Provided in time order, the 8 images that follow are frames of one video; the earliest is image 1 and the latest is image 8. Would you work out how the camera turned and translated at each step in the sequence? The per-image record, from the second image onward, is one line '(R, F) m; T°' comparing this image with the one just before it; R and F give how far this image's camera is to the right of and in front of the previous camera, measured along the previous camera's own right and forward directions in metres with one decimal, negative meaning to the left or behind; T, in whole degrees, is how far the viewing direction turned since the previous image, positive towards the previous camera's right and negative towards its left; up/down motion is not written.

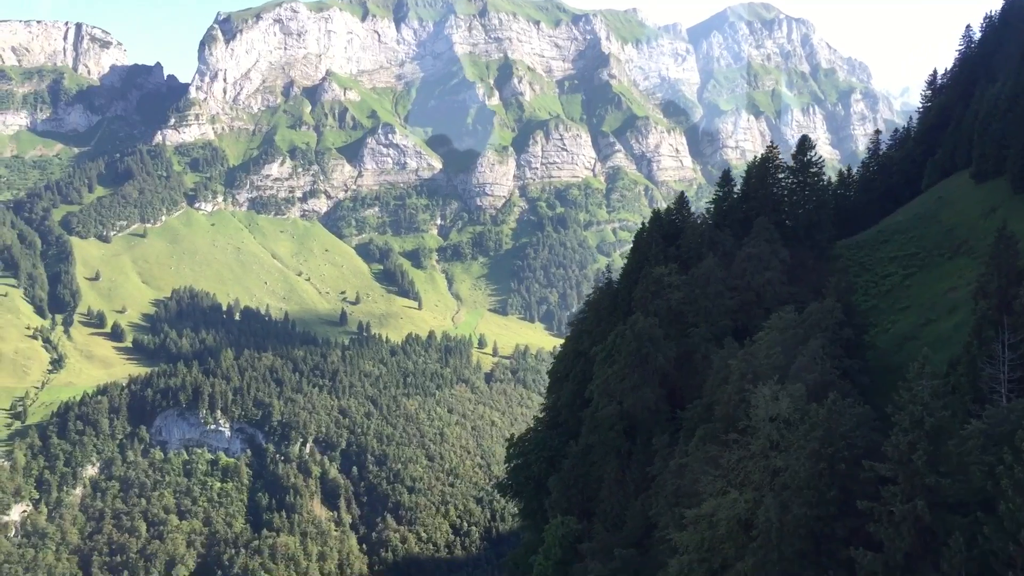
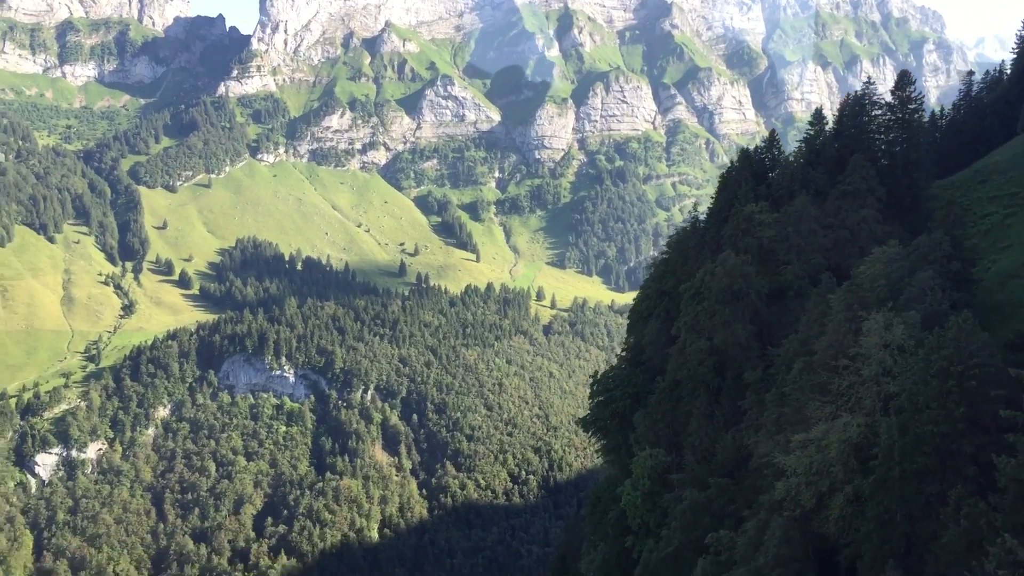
(-1.8, -0.5) m; -3°
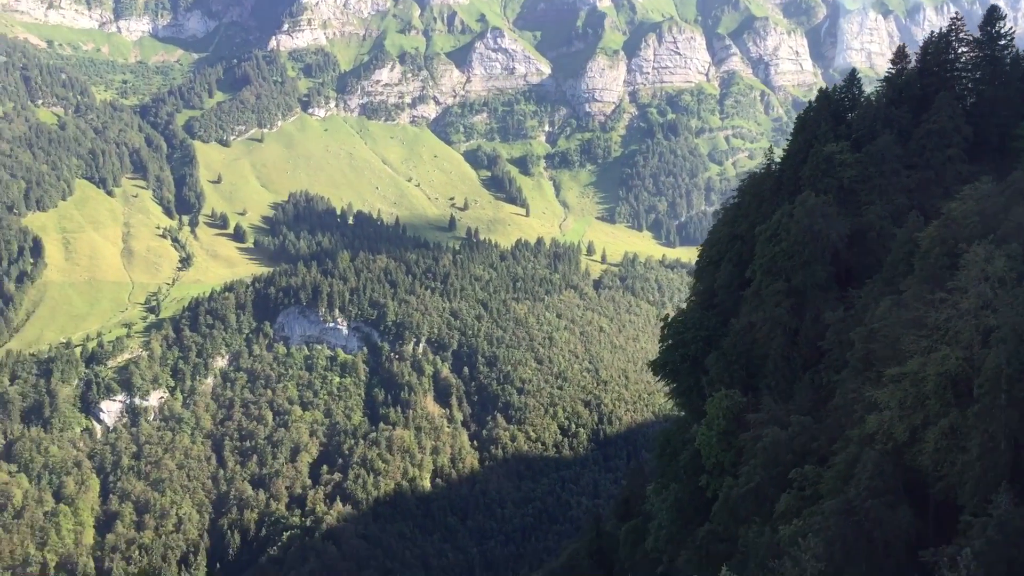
(-1.4, -0.2) m; -3°
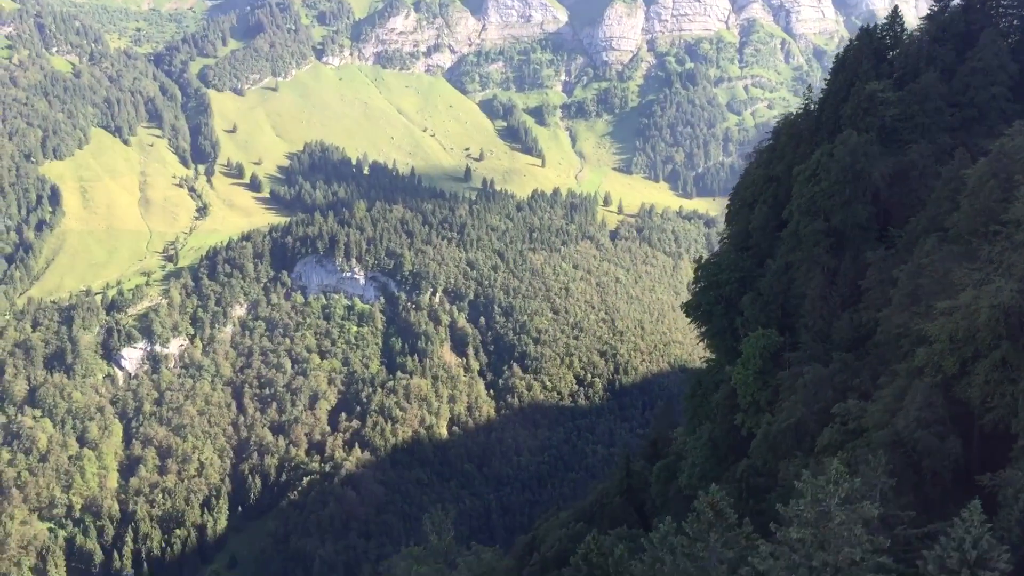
(-1.2, -0.1) m; -1°
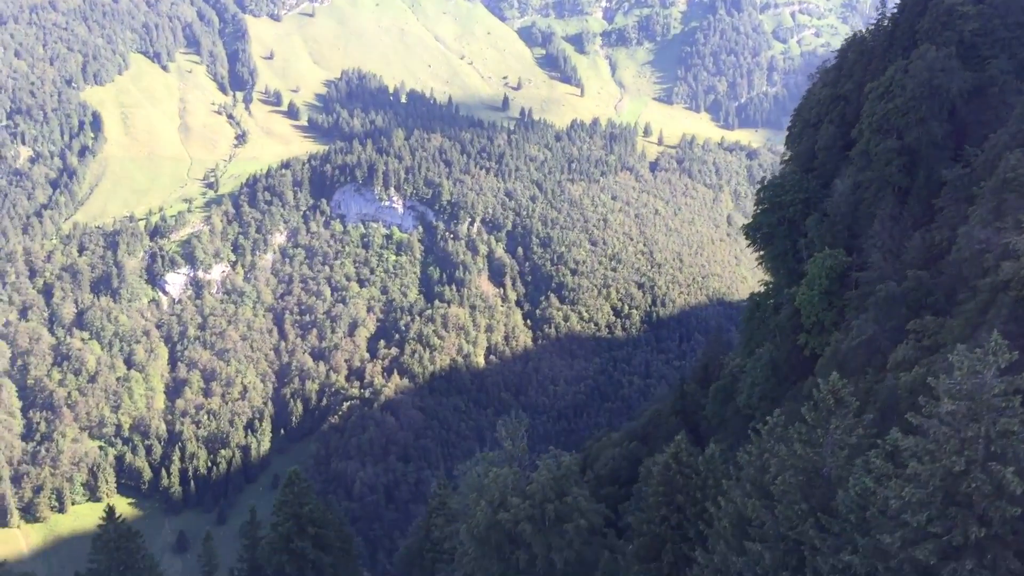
(-1.4, 0.0) m; -2°
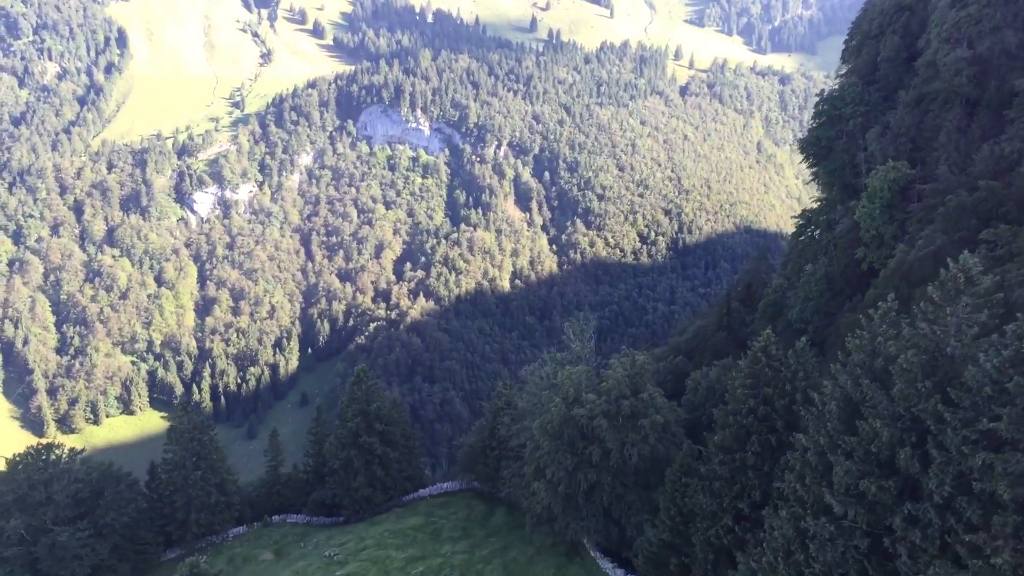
(-1.7, 0.0) m; -1°
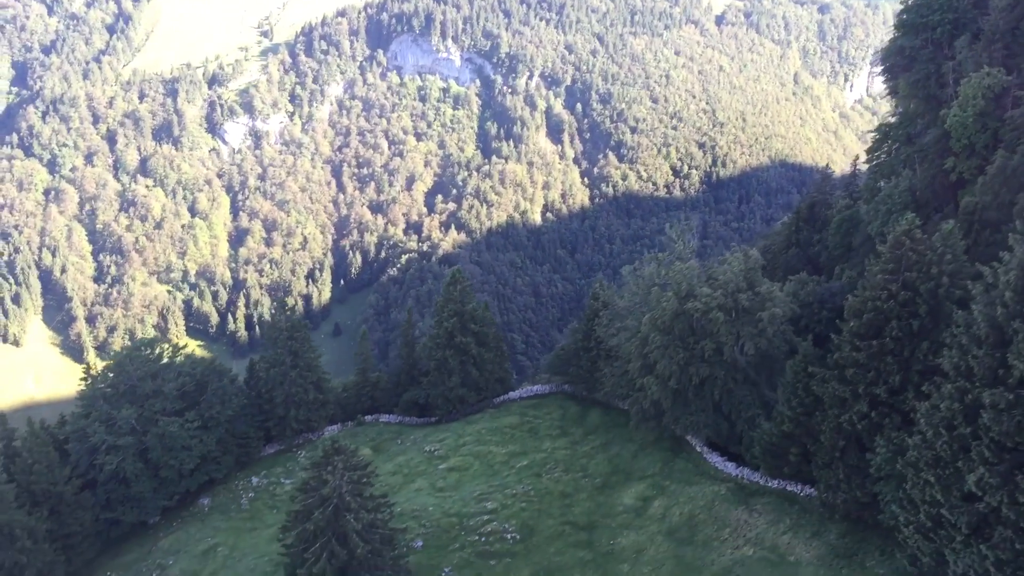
(-2.7, +0.2) m; -1°
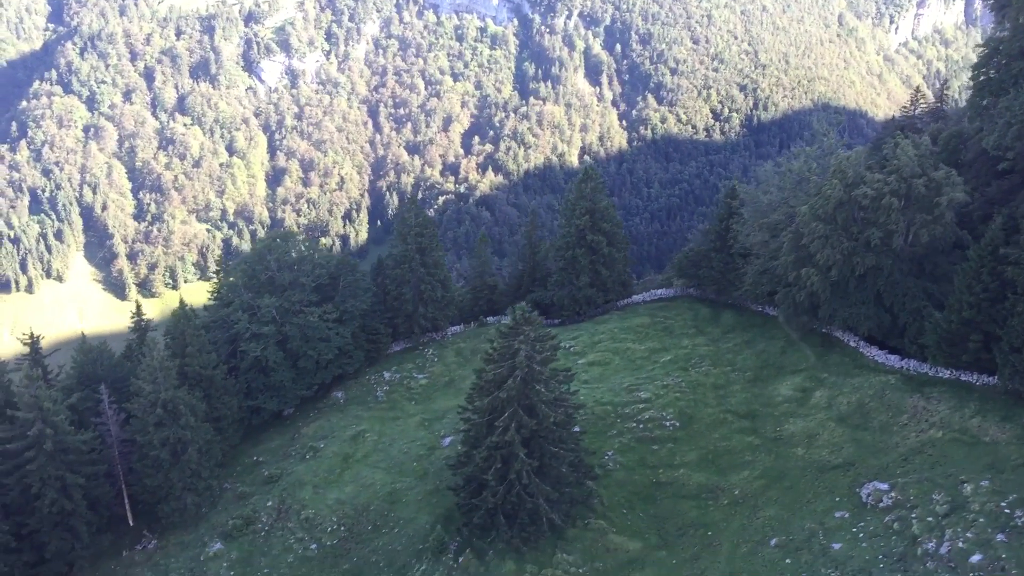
(-3.9, +0.5) m; -1°
